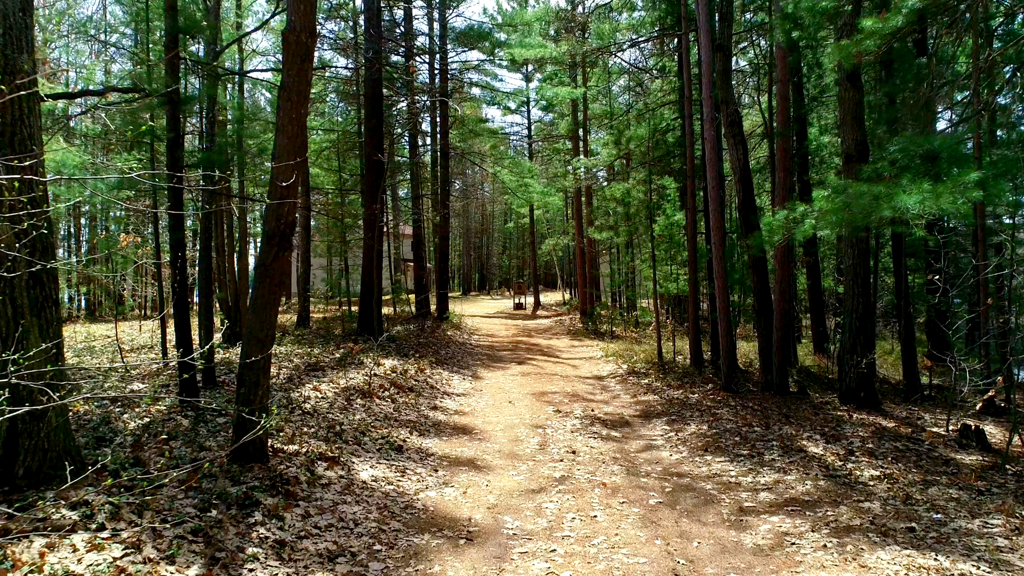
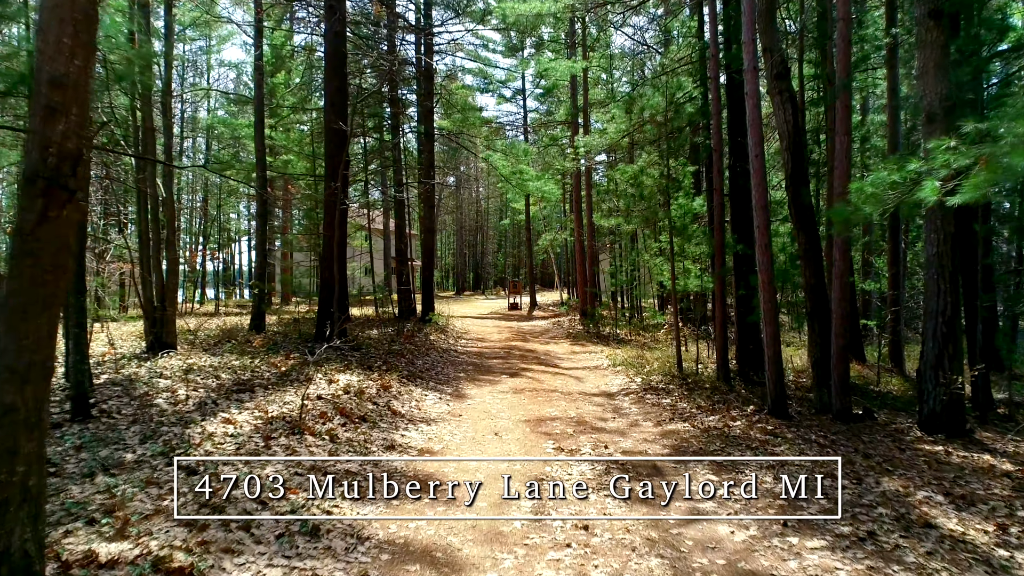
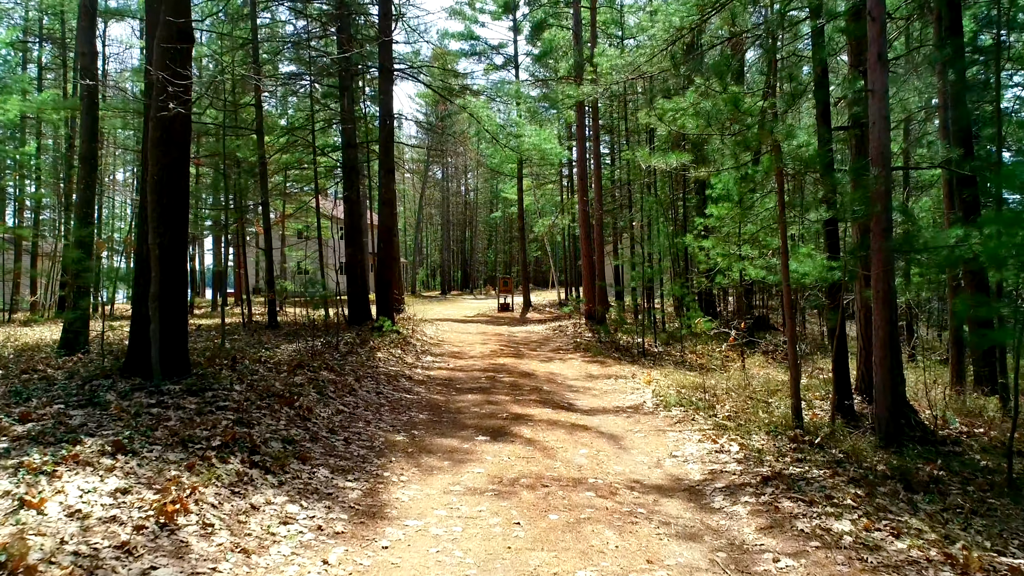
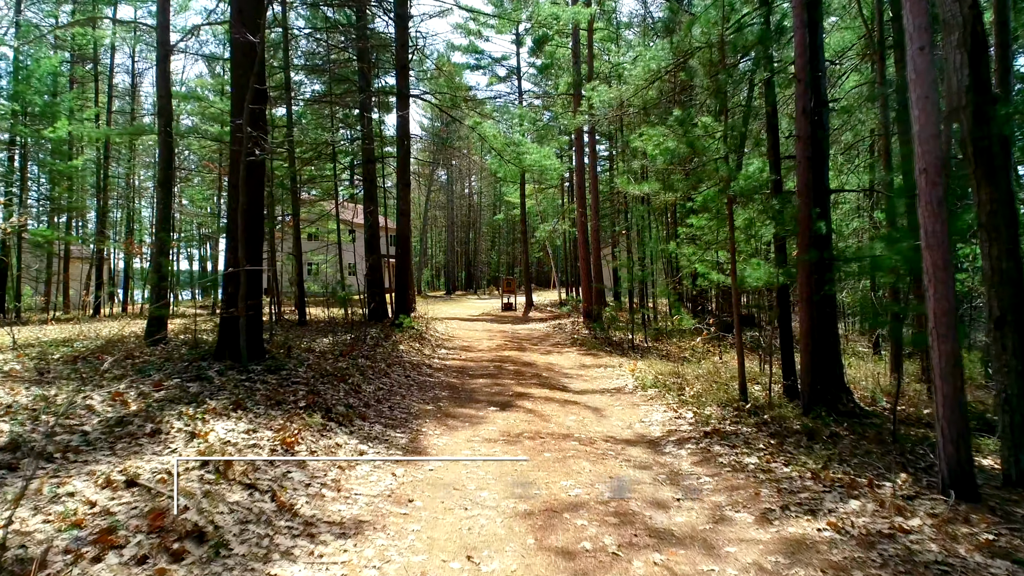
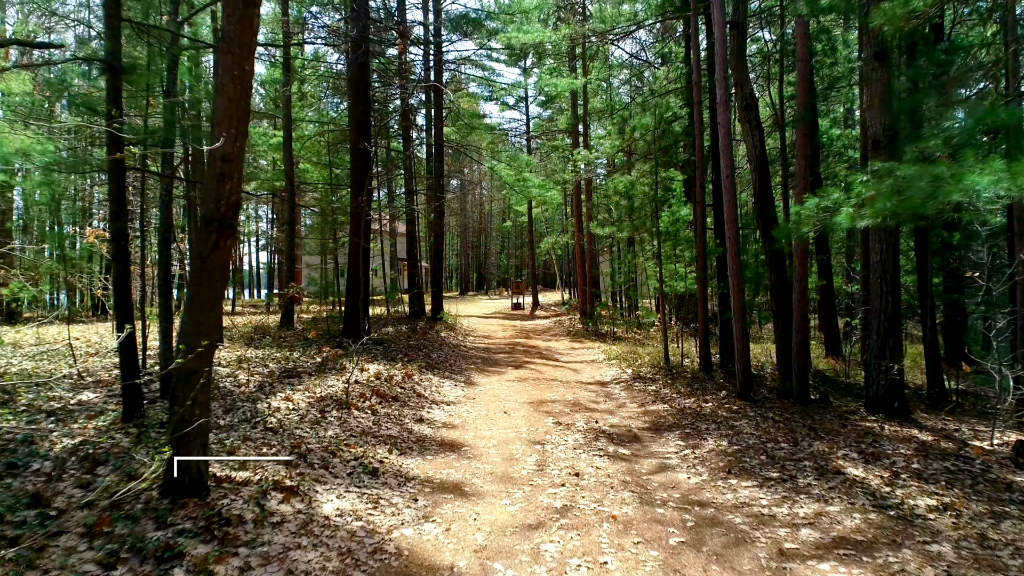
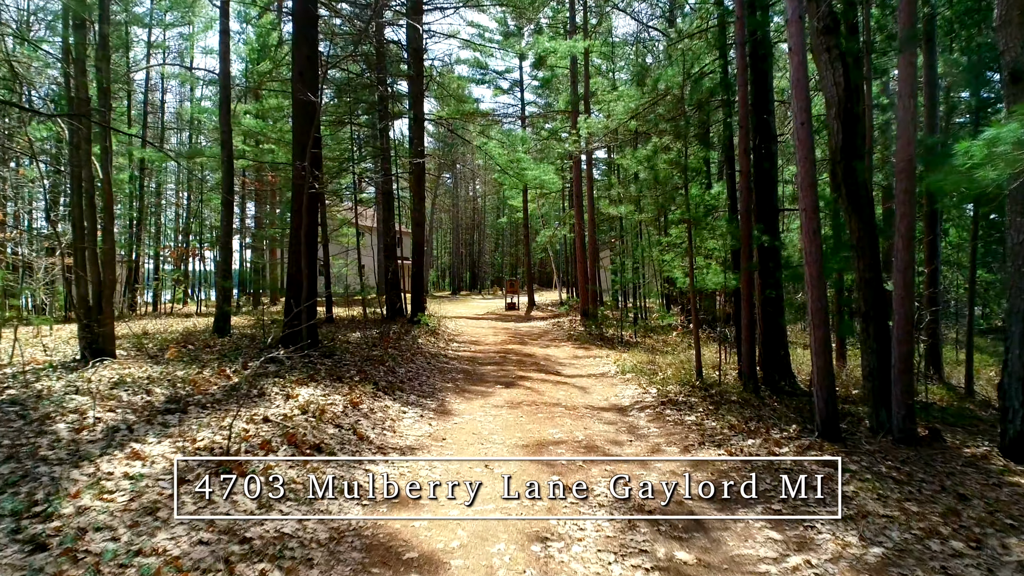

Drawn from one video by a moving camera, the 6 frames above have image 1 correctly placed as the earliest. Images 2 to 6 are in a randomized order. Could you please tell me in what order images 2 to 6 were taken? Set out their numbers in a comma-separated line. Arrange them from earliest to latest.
5, 2, 6, 4, 3
